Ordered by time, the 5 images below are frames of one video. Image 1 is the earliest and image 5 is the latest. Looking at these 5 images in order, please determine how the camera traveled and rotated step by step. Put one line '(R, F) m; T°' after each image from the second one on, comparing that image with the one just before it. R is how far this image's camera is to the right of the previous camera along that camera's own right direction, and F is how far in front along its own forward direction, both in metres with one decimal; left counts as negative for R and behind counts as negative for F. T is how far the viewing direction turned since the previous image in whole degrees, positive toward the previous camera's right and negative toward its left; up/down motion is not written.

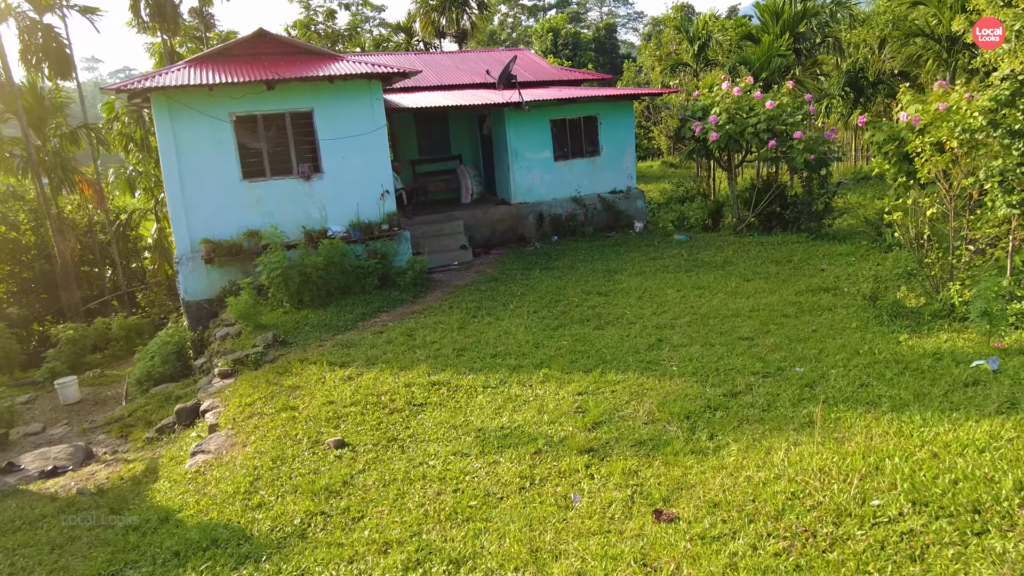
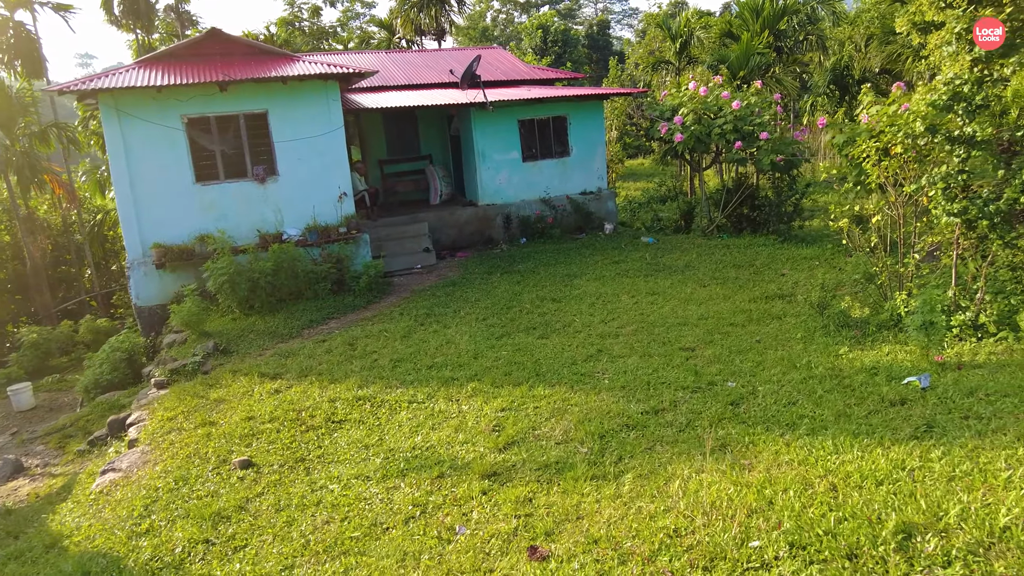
(+0.5, +0.2) m; 0°
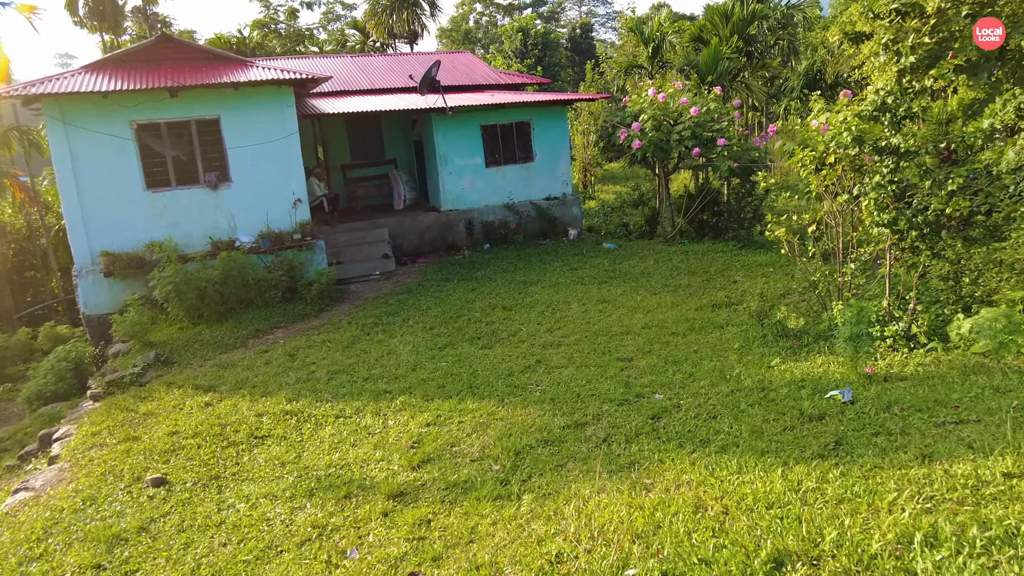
(+0.4, +0.1) m; +1°
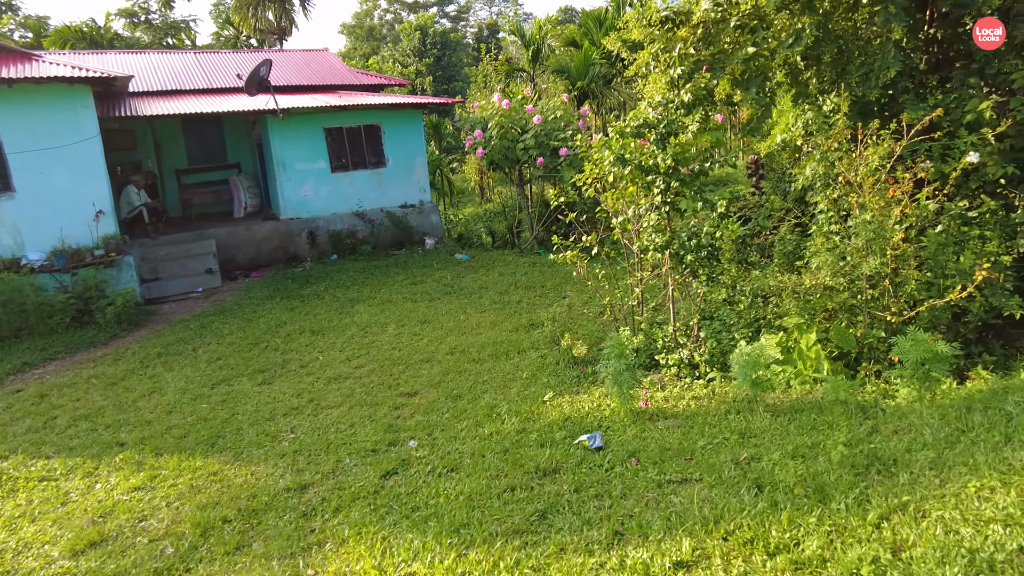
(+1.1, +0.4) m; +6°
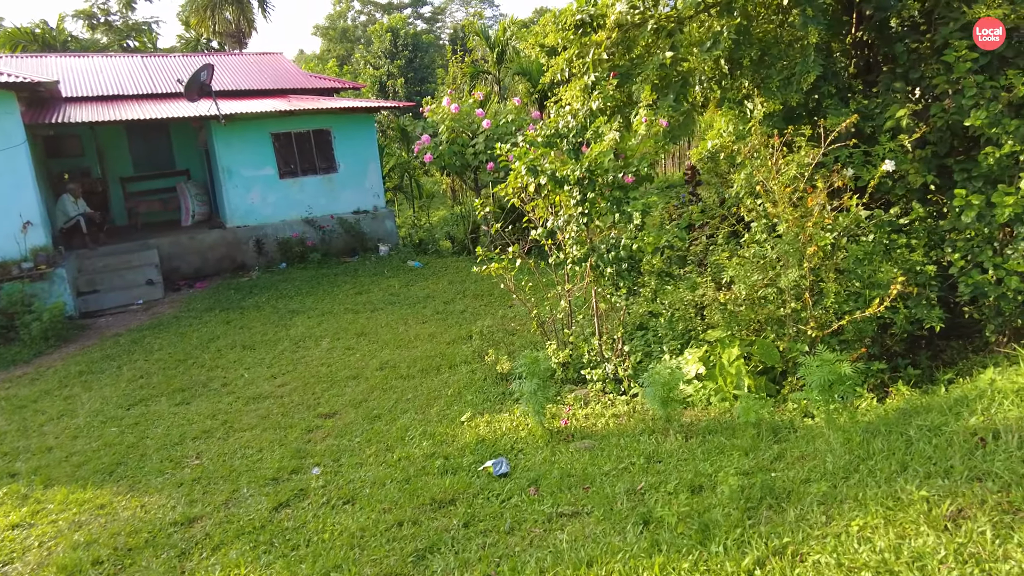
(+0.4, +0.2) m; +1°
